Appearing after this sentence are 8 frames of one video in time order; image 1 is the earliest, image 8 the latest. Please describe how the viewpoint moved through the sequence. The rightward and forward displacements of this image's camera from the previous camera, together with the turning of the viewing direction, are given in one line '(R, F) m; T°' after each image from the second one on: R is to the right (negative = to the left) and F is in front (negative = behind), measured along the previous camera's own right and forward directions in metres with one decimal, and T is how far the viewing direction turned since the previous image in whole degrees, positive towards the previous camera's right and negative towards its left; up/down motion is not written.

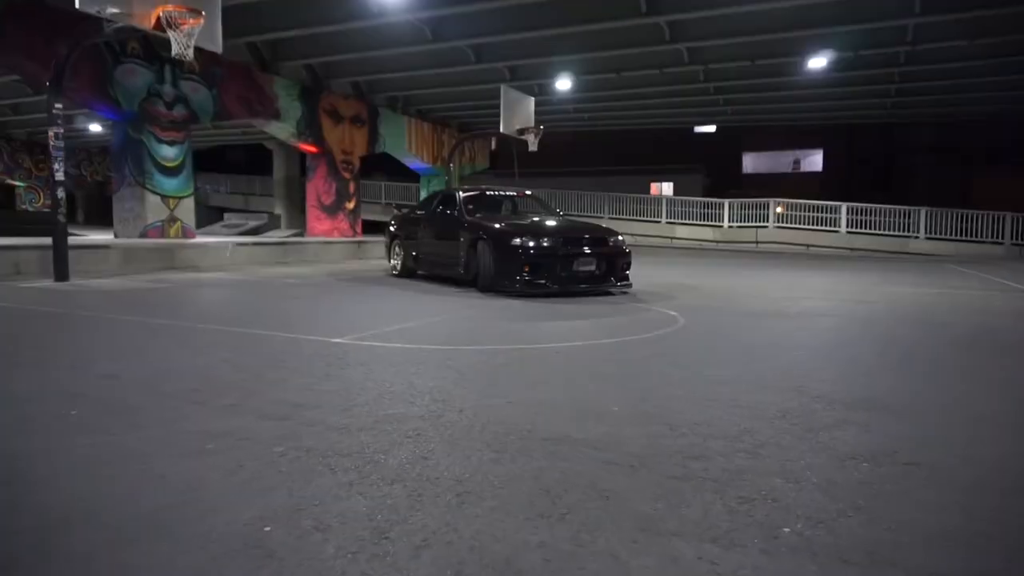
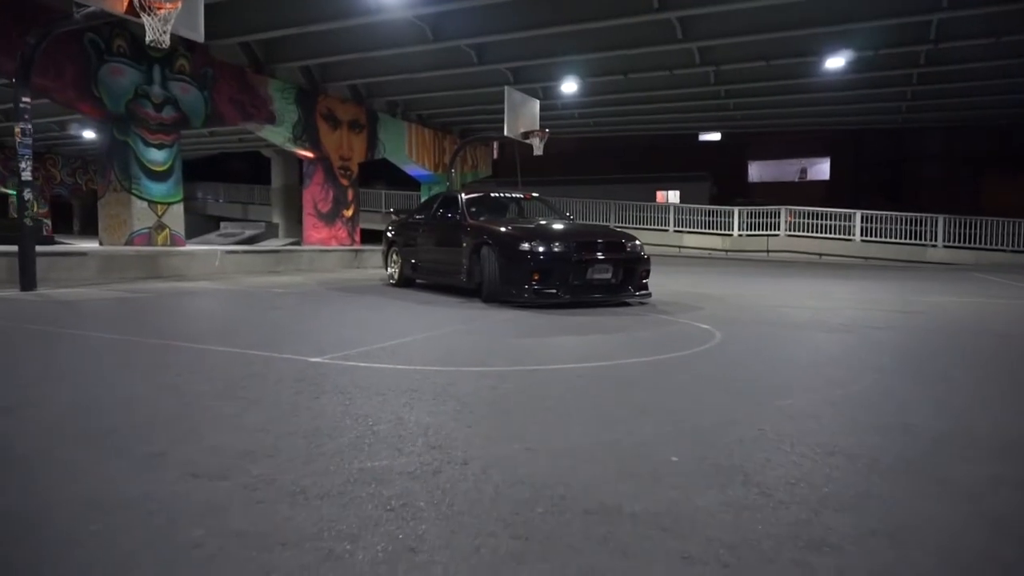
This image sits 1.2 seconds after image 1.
(-0.1, +0.7) m; 0°
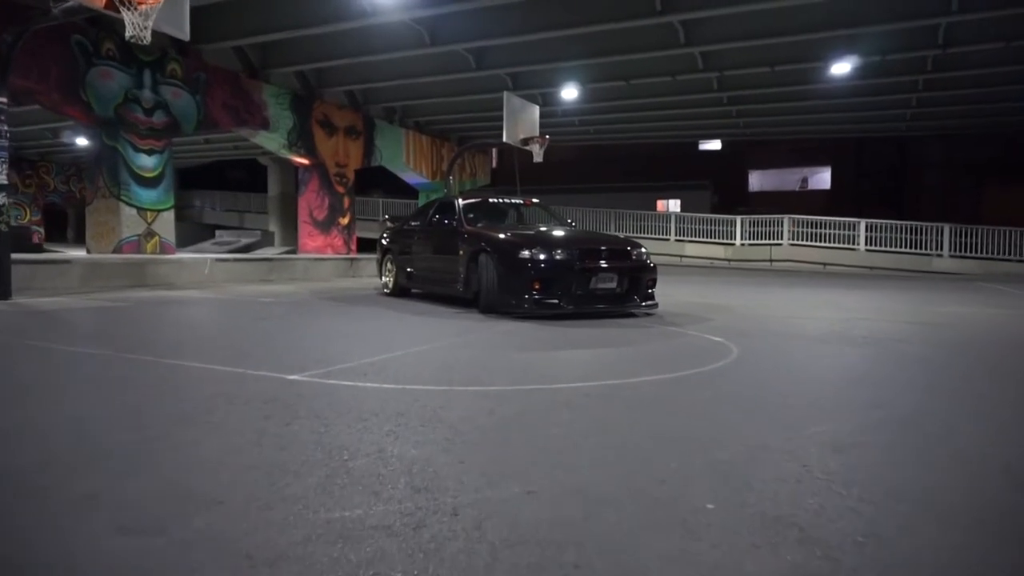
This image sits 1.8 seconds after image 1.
(0.0, +0.4) m; 0°
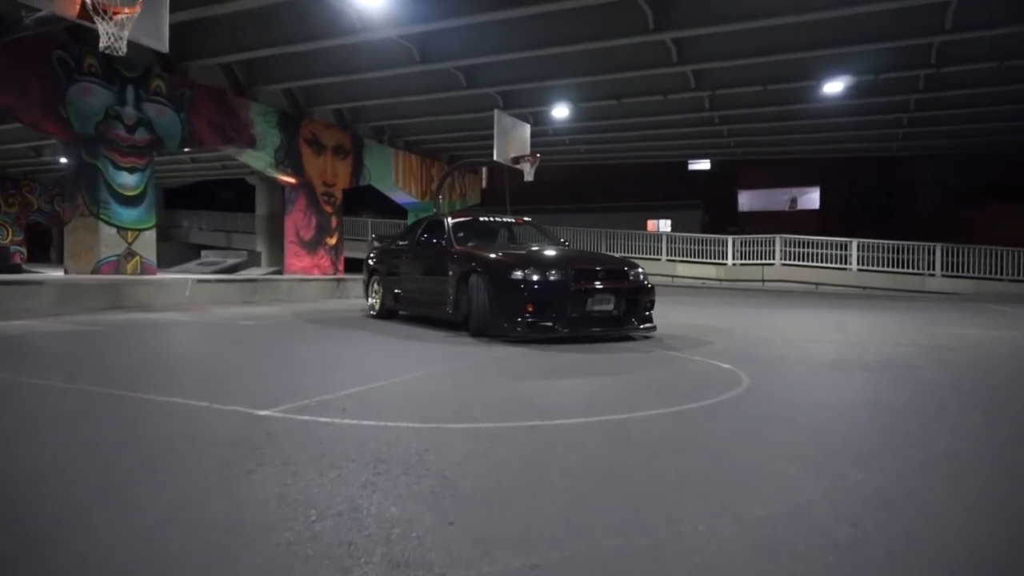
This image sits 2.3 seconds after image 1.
(0.0, +0.3) m; +1°
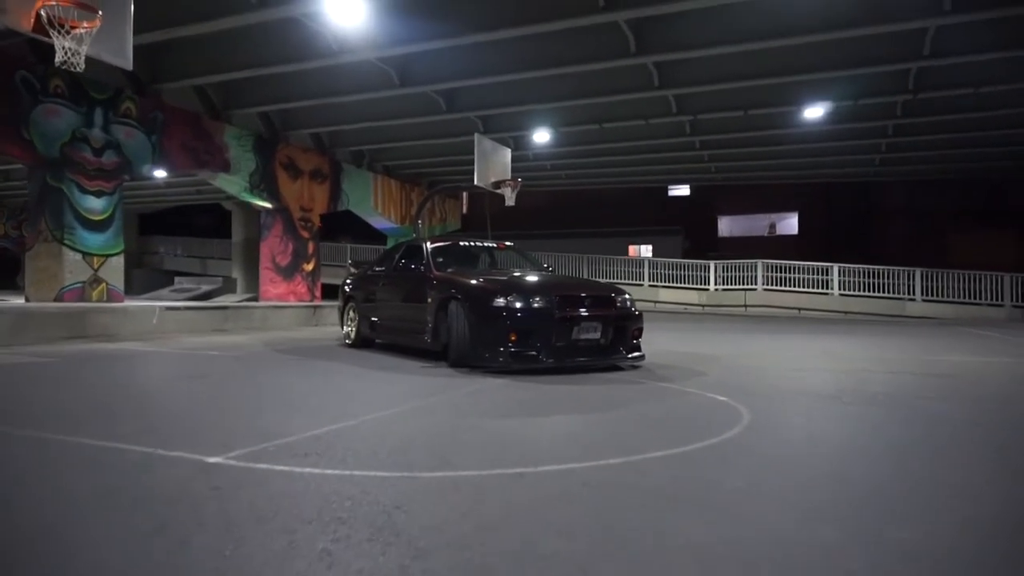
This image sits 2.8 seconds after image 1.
(0.0, +0.3) m; +2°
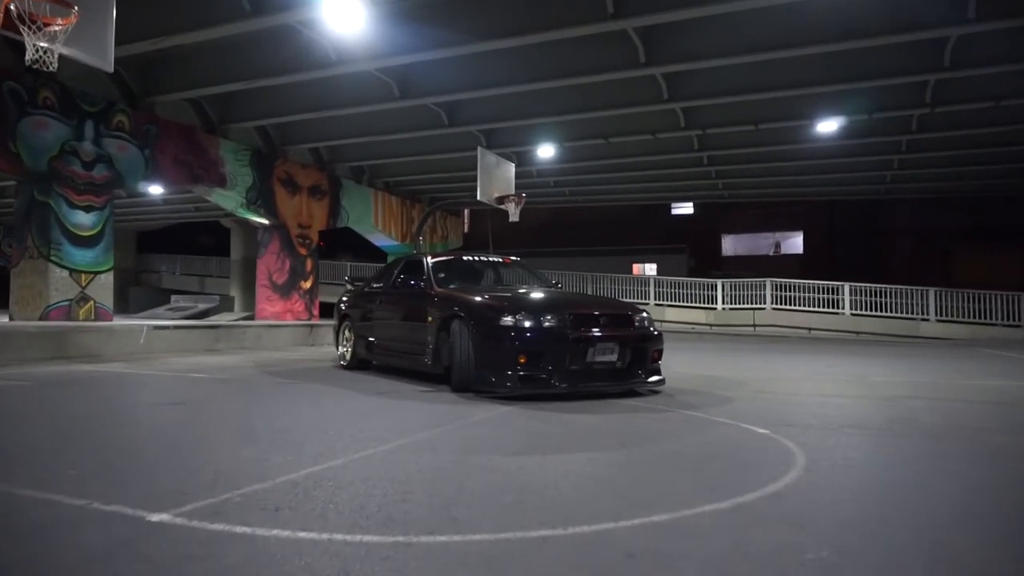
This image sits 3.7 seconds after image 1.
(-0.1, +0.5) m; 0°
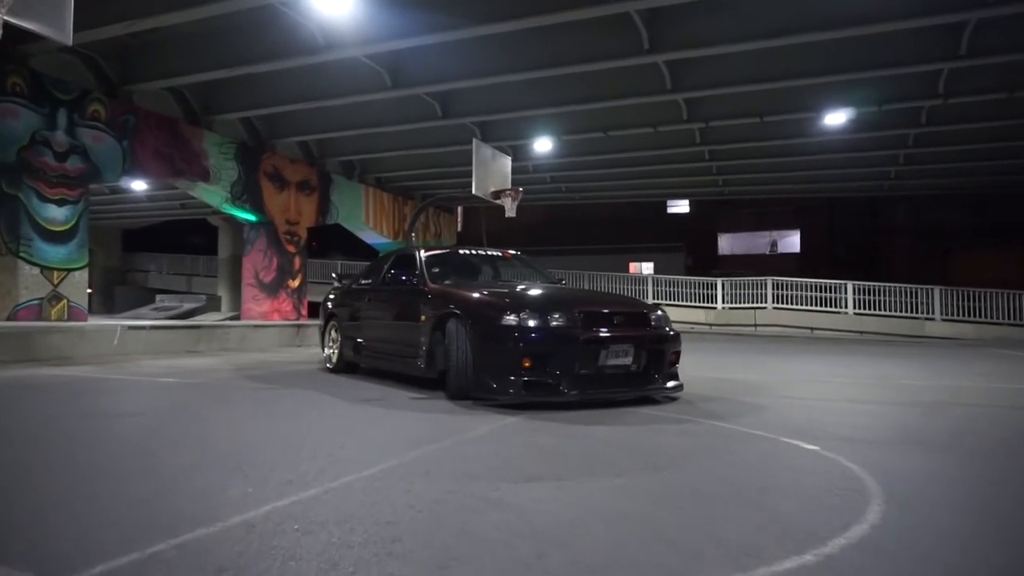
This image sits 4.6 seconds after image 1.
(-0.1, +0.6) m; +1°
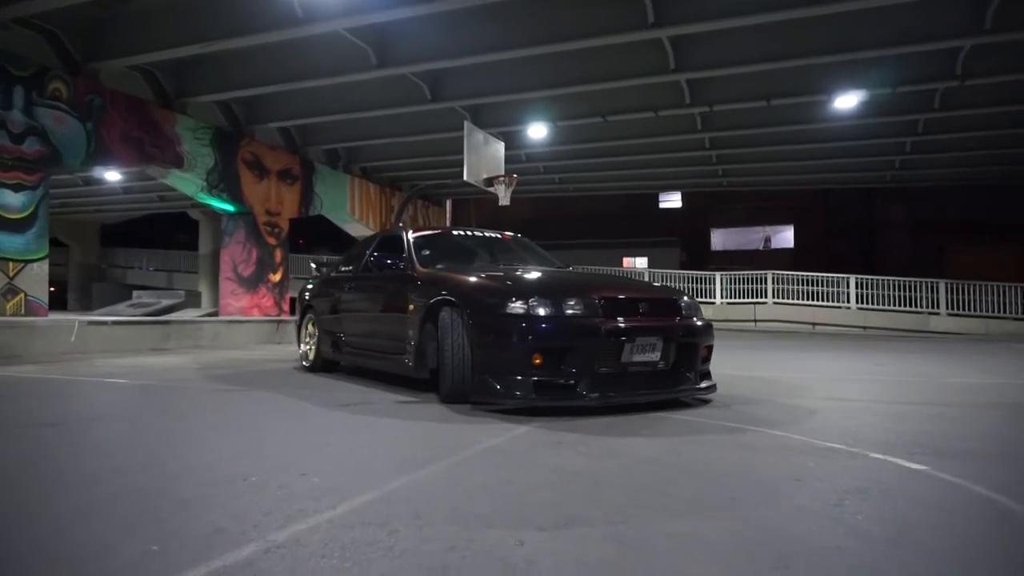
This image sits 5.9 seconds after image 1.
(-0.1, +0.8) m; +1°
